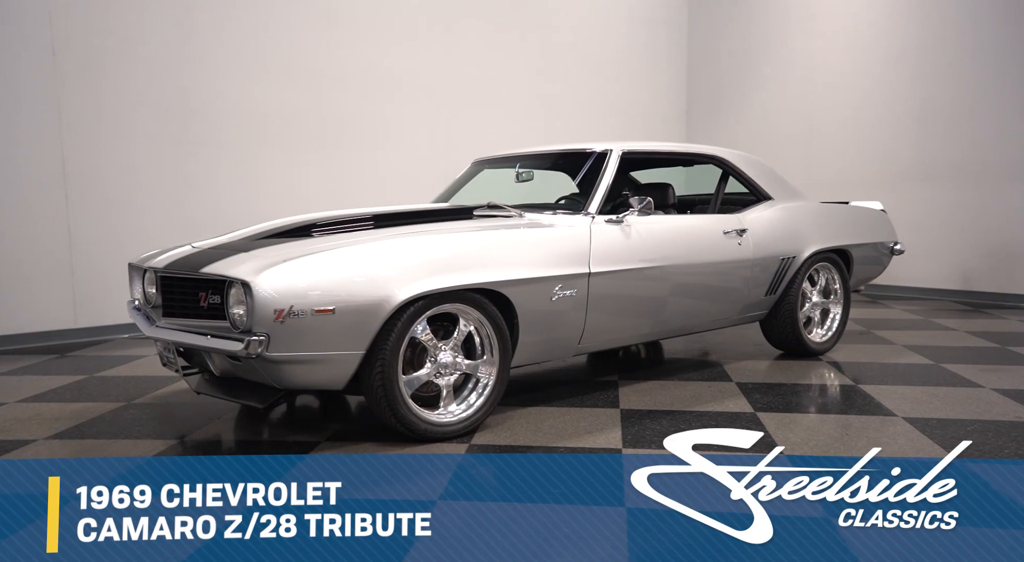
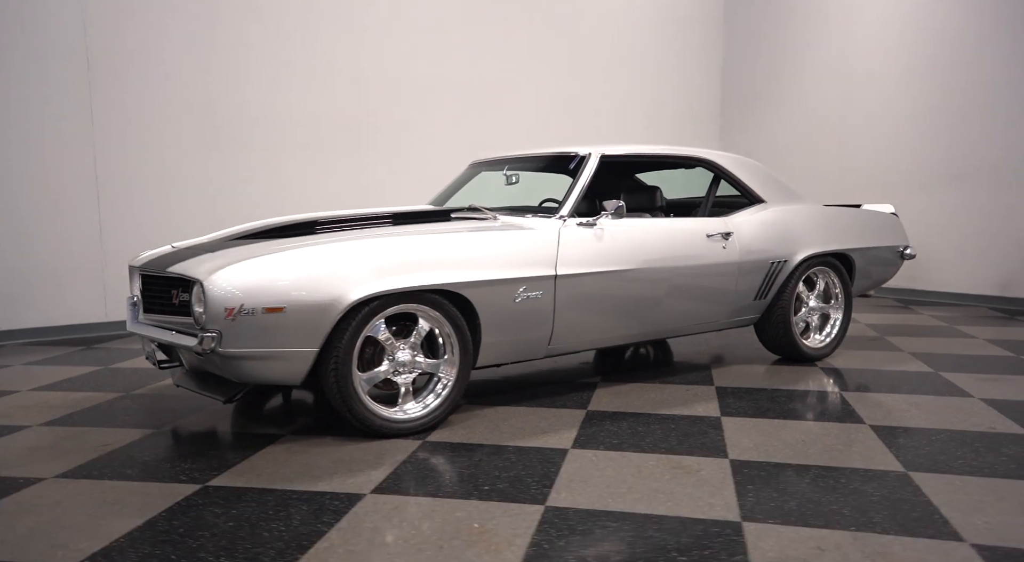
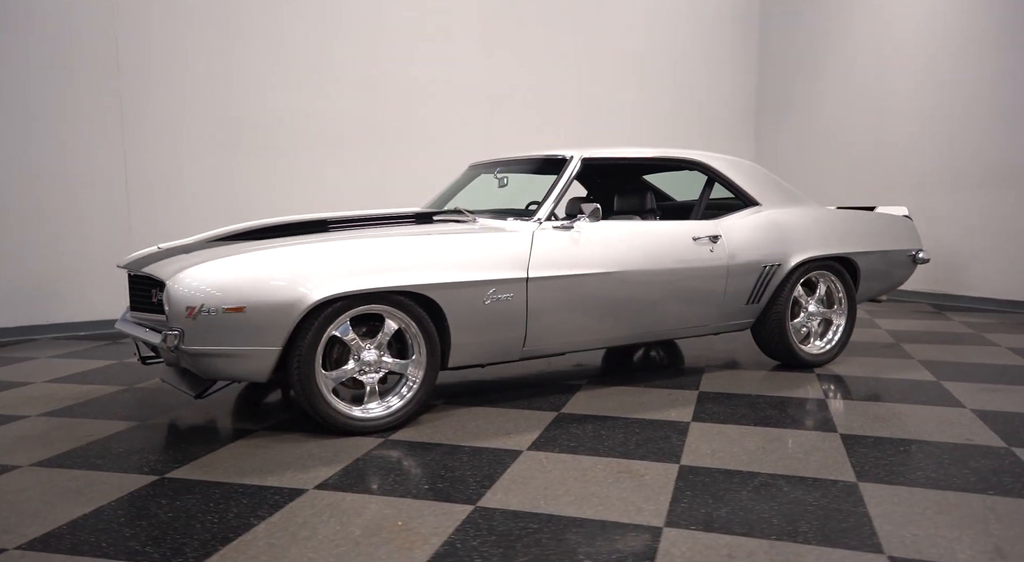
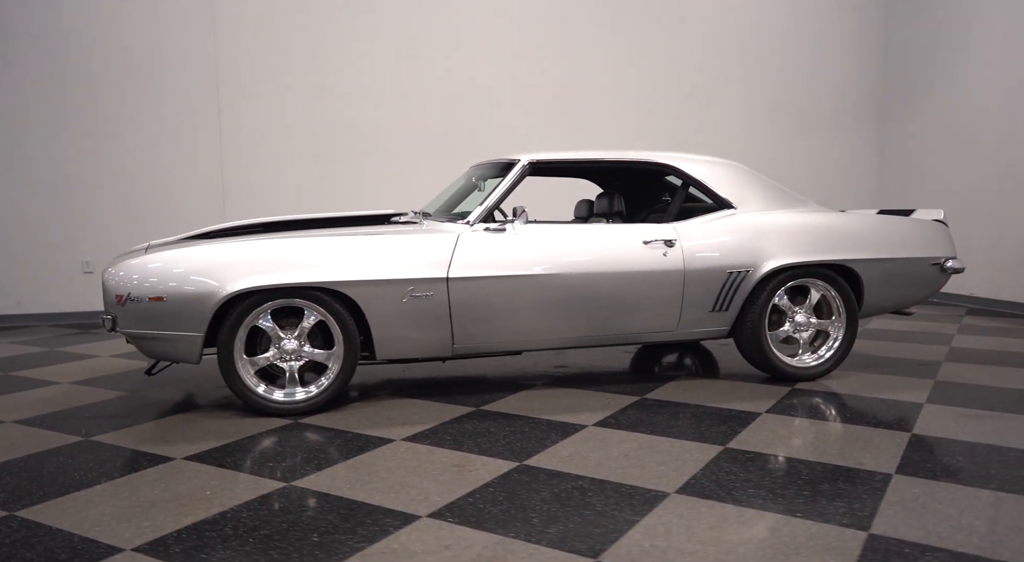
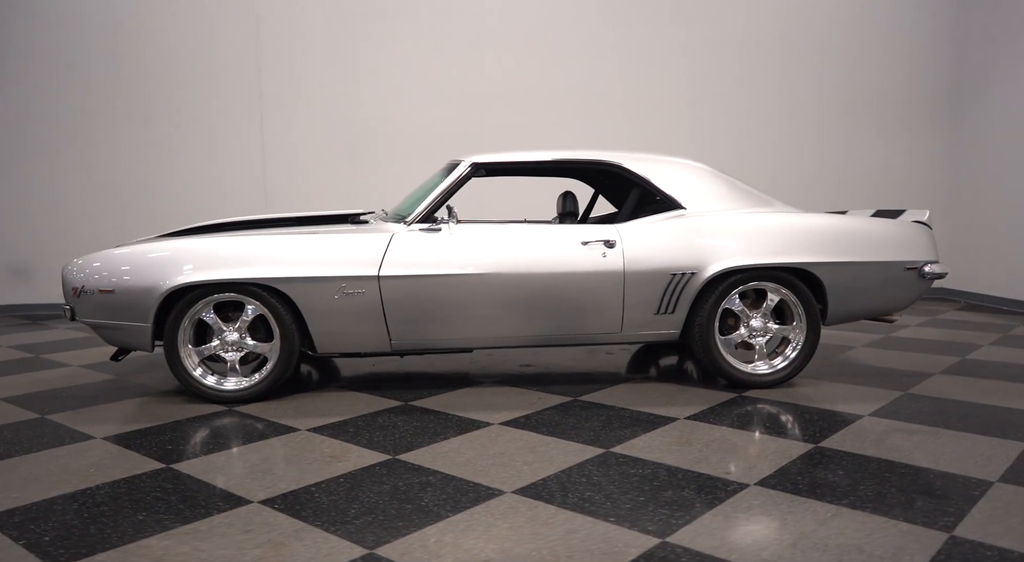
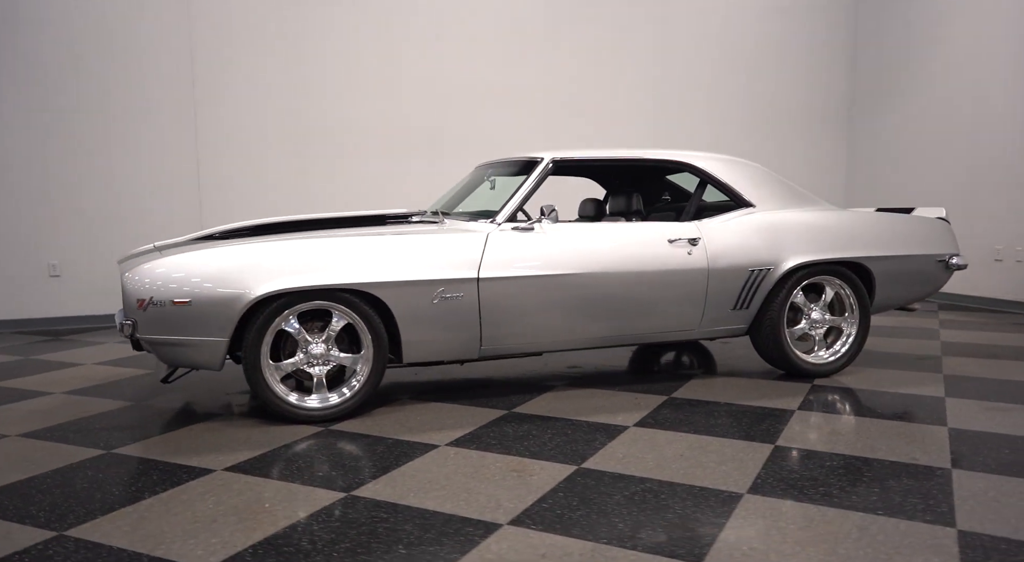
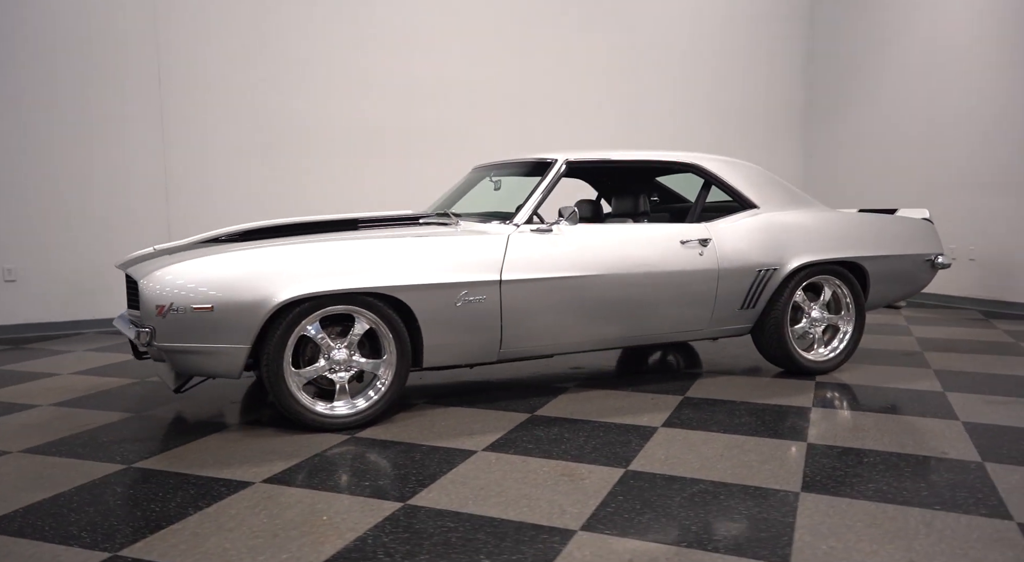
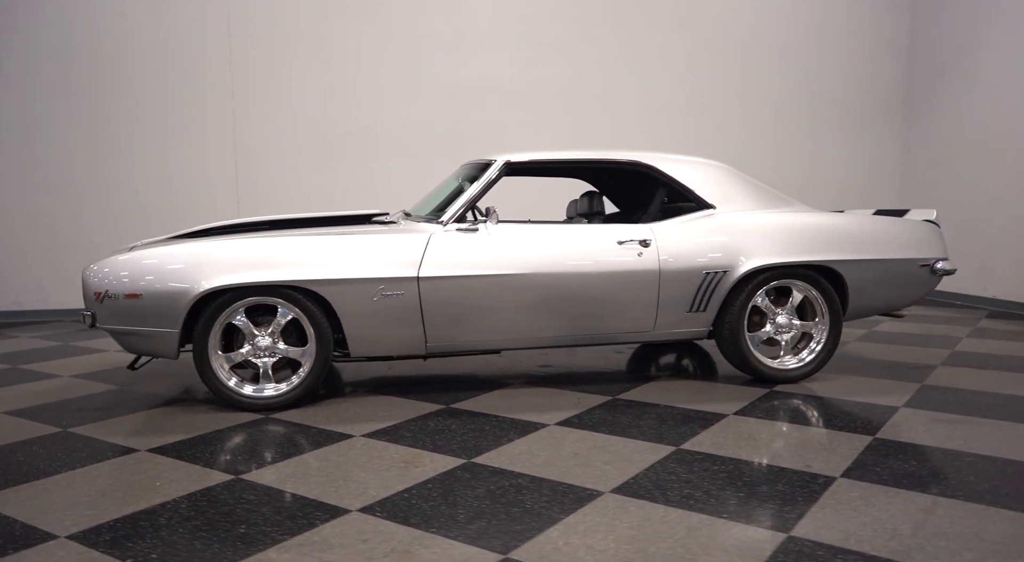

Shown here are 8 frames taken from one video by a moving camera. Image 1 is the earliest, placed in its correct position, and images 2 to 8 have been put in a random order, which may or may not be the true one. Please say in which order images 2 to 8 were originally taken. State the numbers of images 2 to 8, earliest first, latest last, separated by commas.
2, 3, 7, 6, 4, 8, 5
